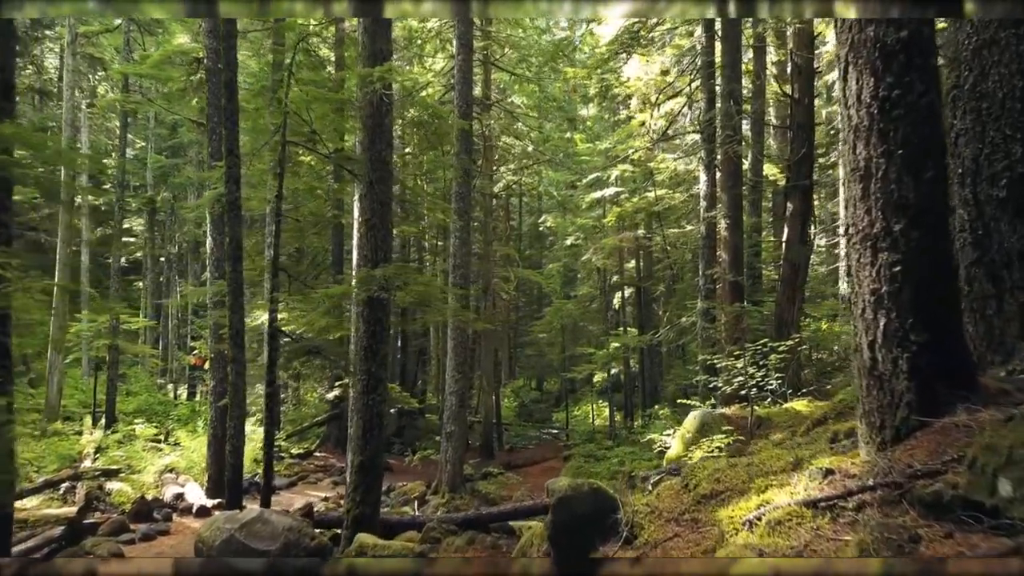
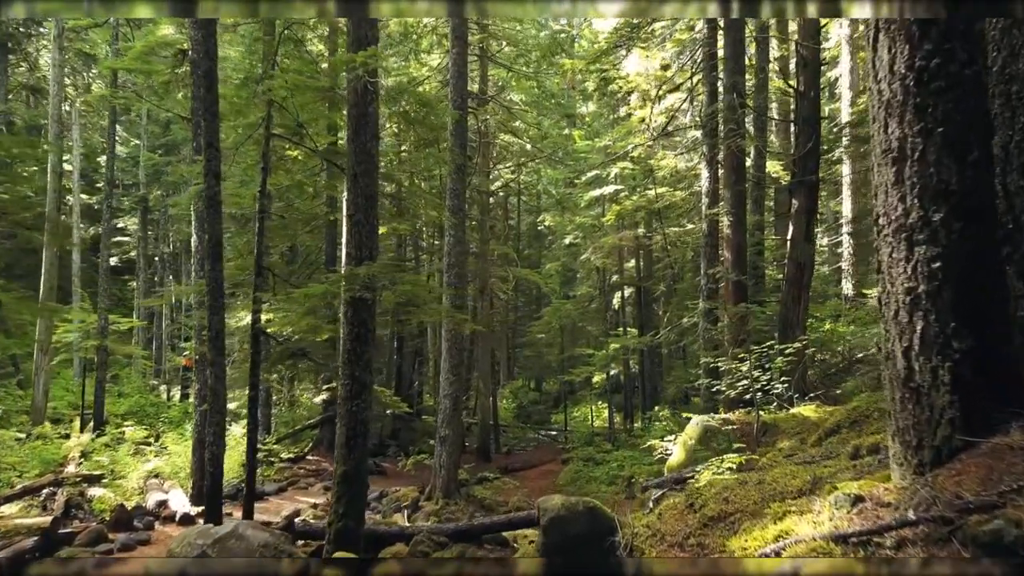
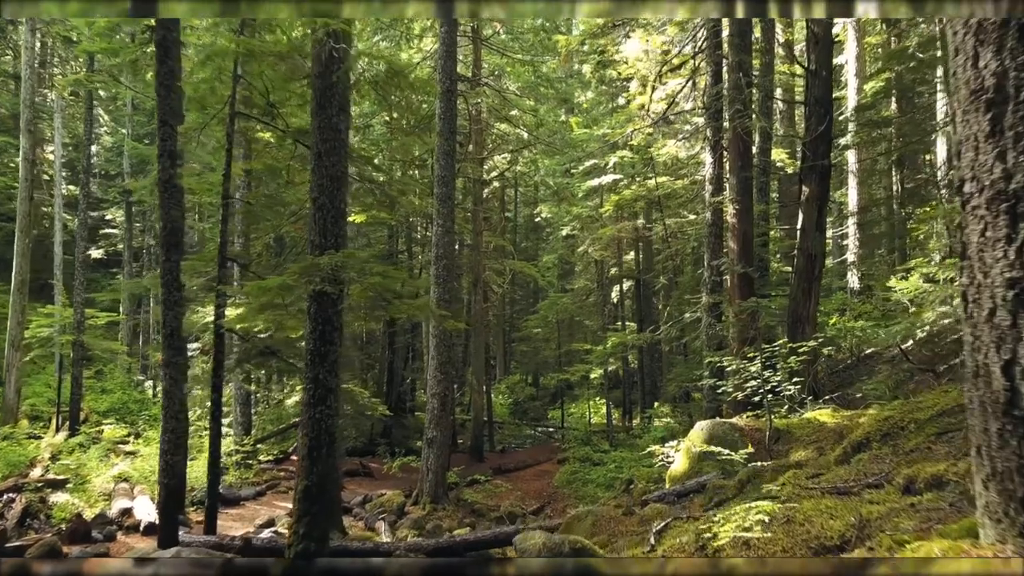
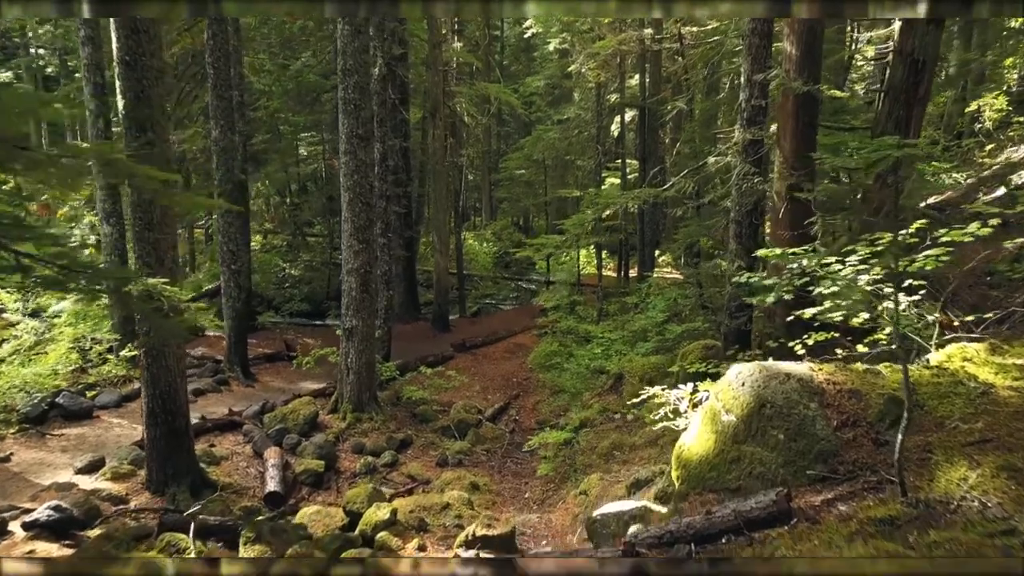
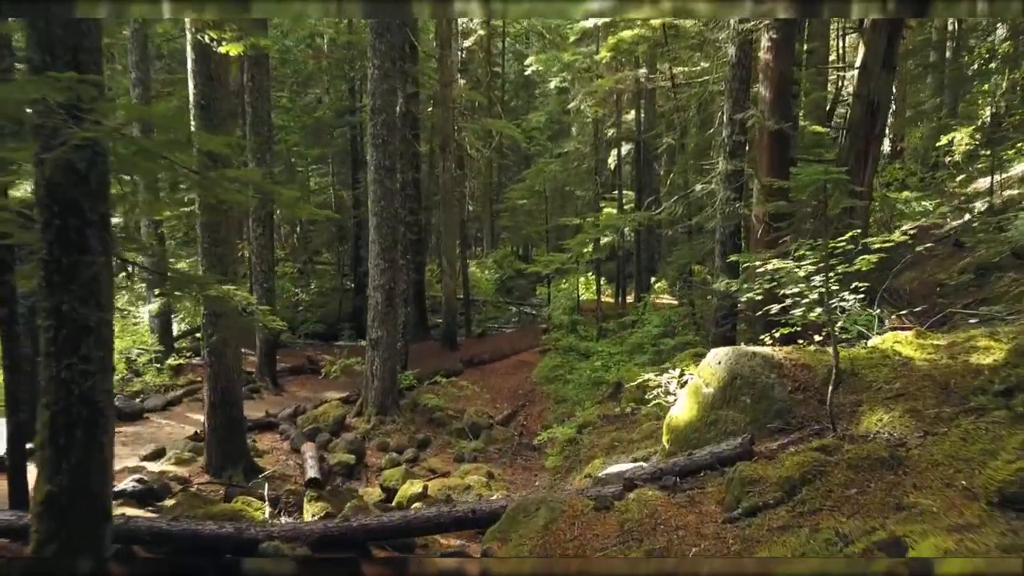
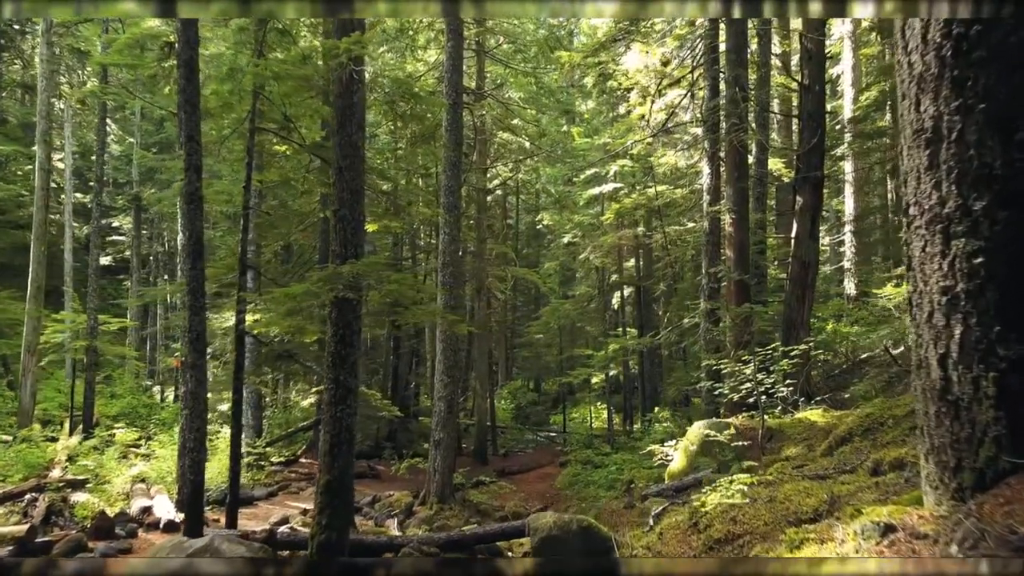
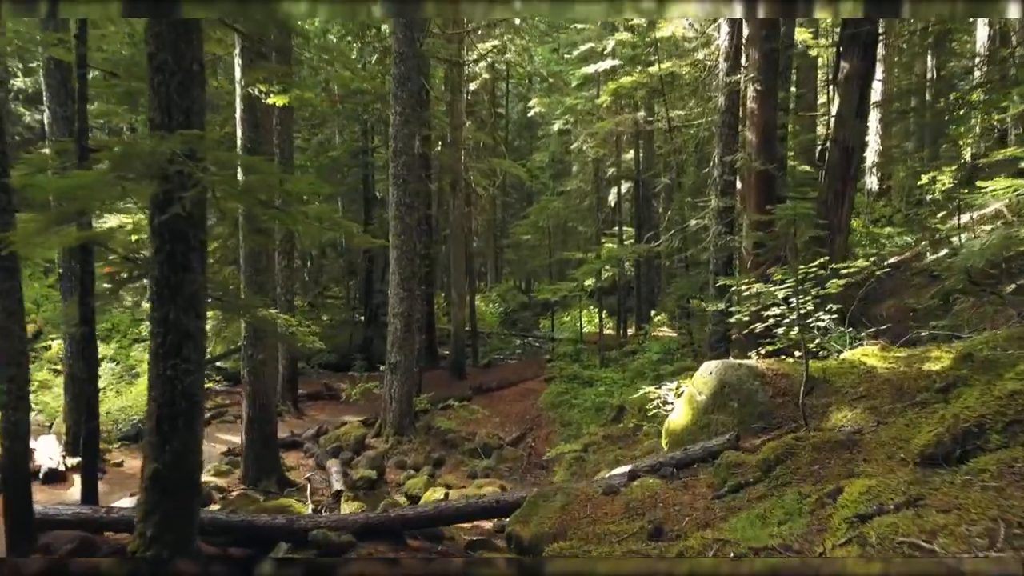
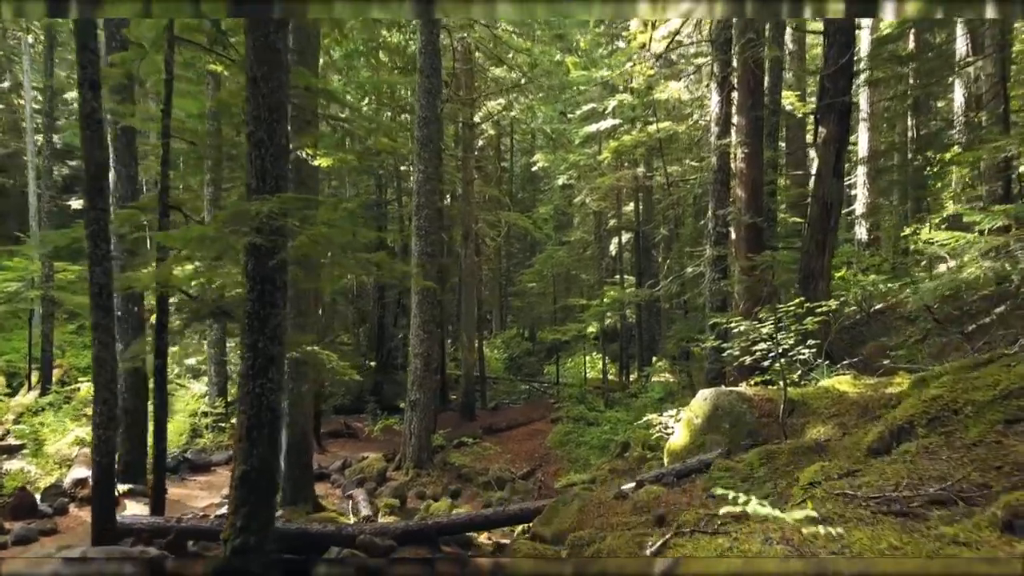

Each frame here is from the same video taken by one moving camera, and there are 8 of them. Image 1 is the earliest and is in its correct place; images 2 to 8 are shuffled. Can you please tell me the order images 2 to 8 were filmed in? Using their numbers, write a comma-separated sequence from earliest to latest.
2, 6, 3, 8, 7, 5, 4
